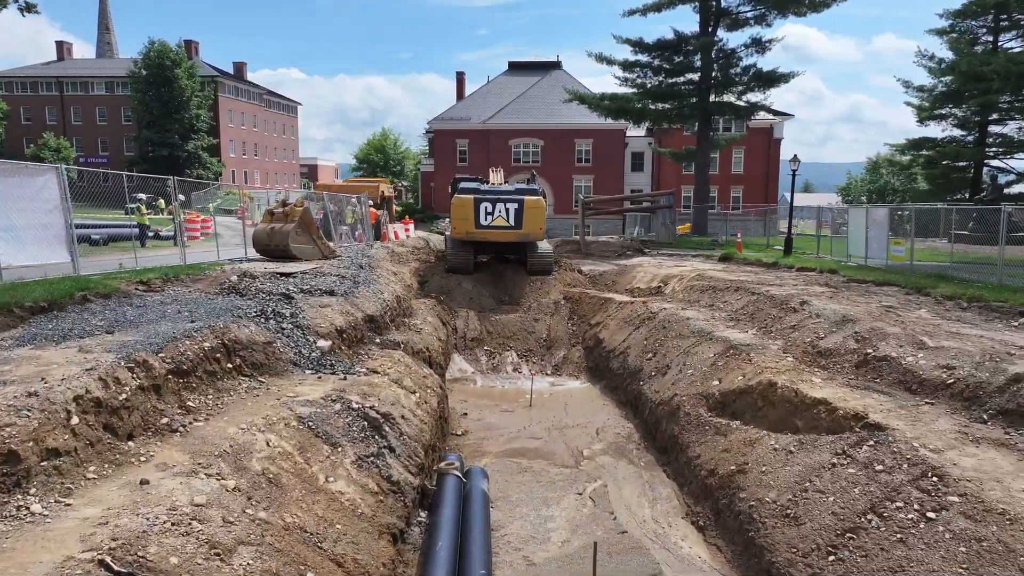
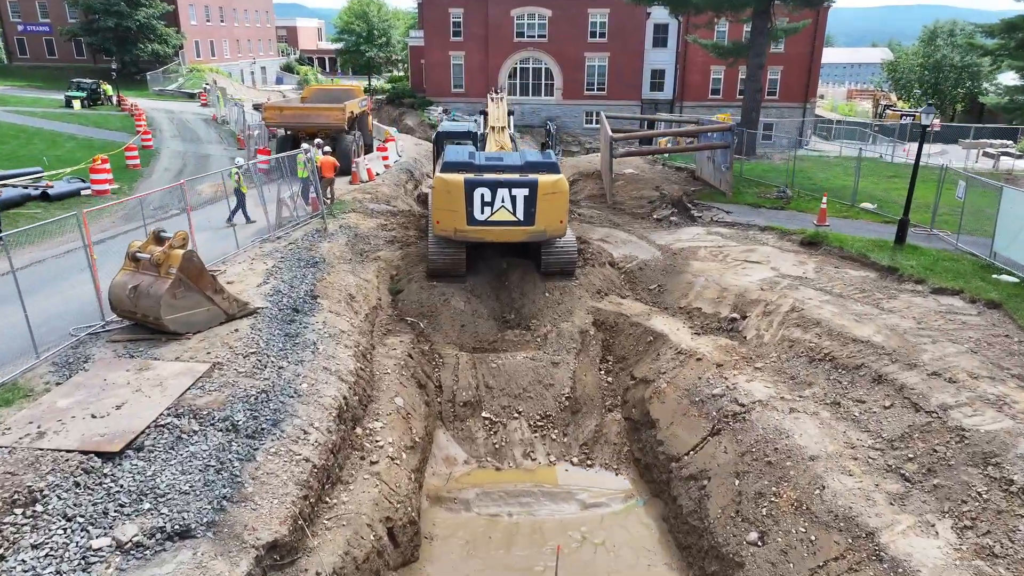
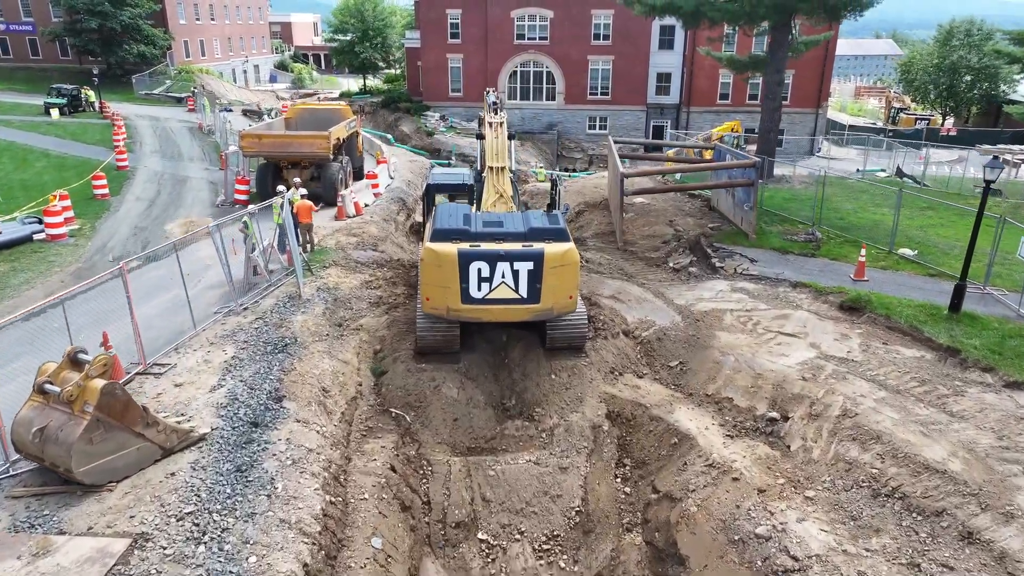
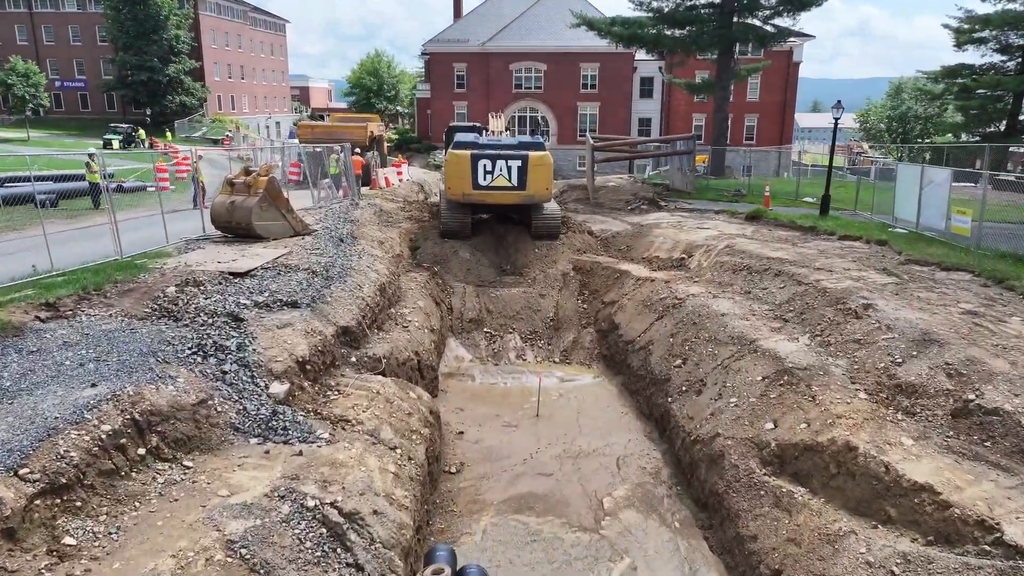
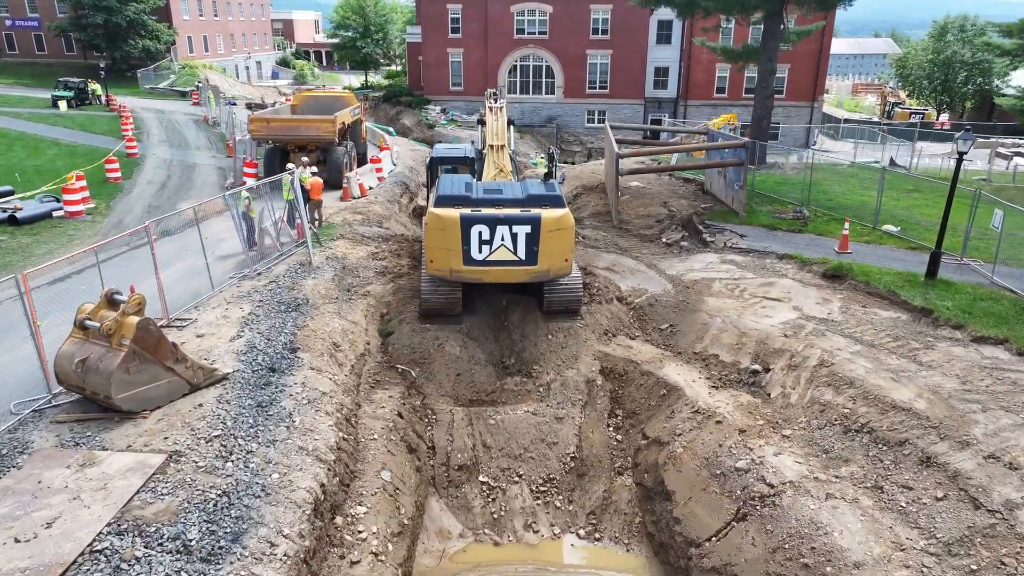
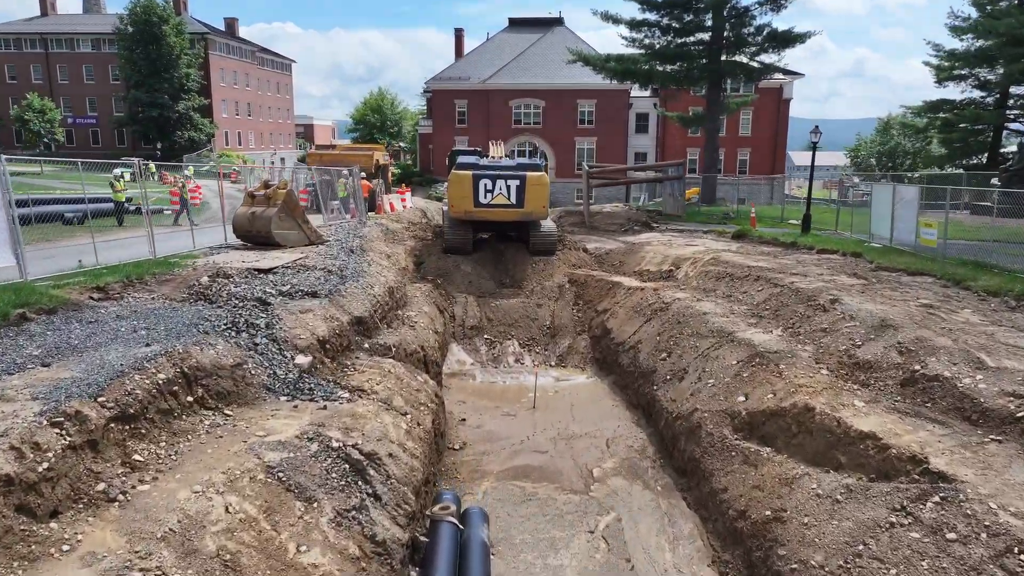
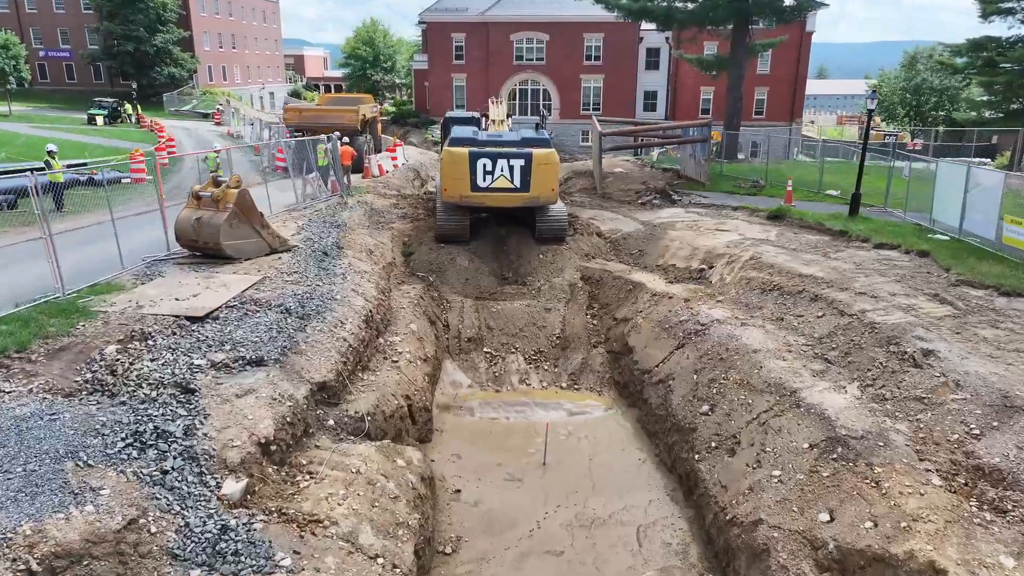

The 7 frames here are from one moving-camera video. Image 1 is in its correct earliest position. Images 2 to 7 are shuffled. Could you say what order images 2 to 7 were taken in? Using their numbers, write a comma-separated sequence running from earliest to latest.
6, 4, 7, 2, 5, 3
